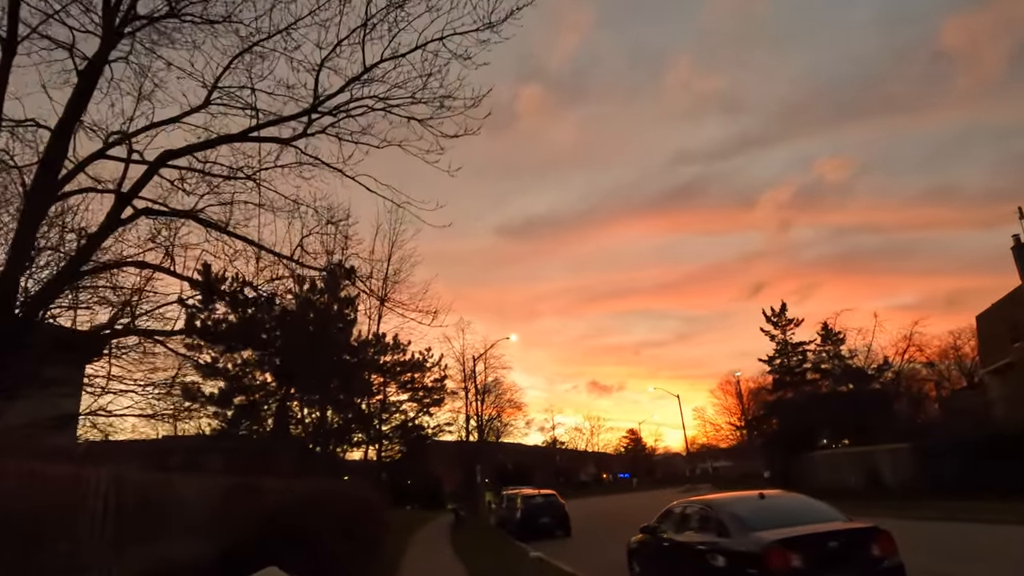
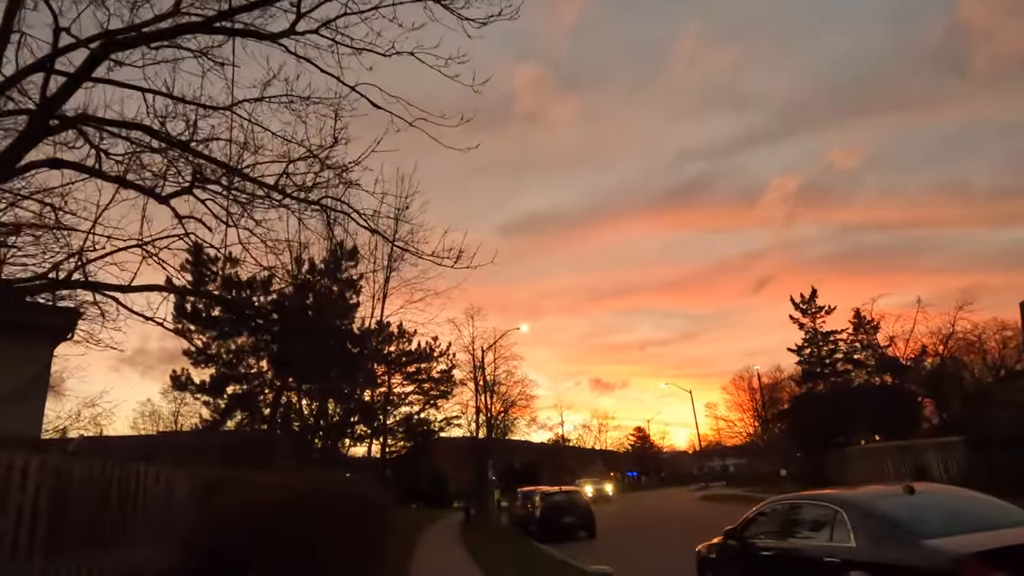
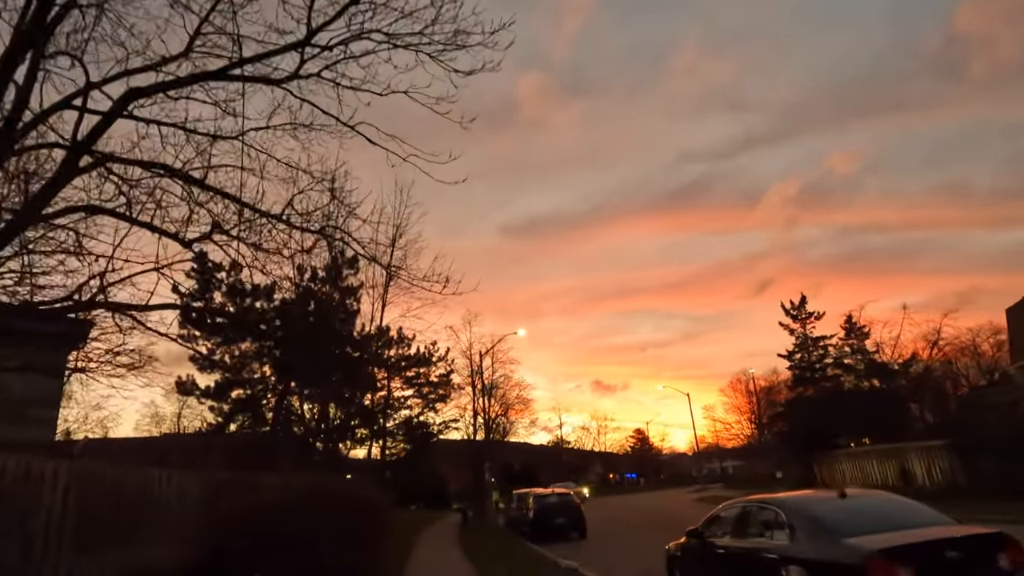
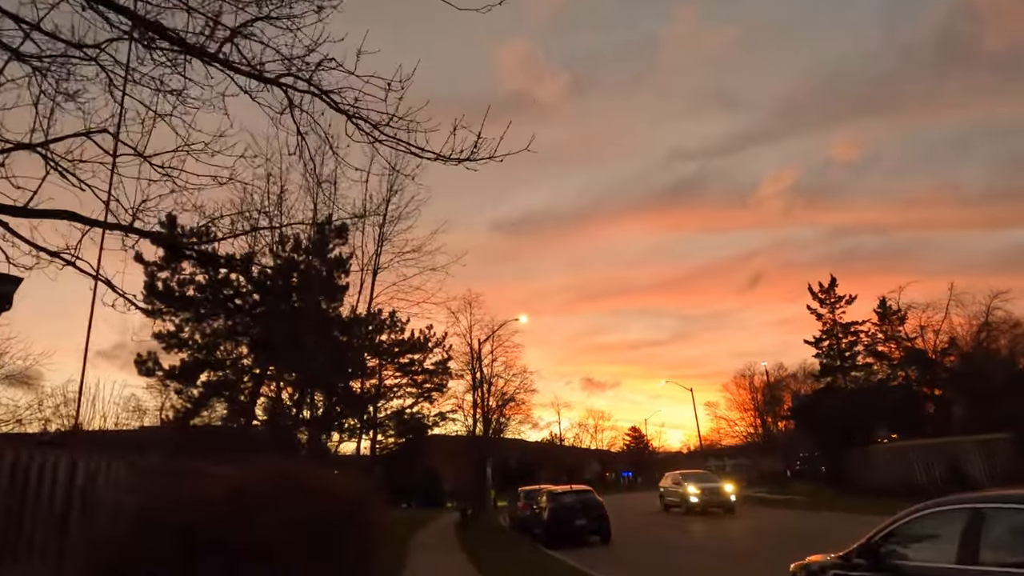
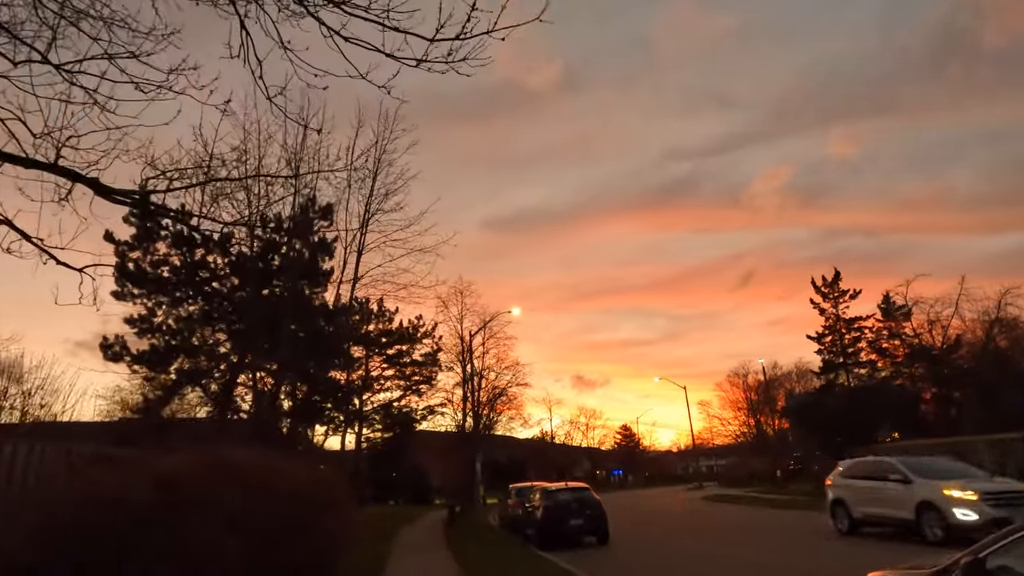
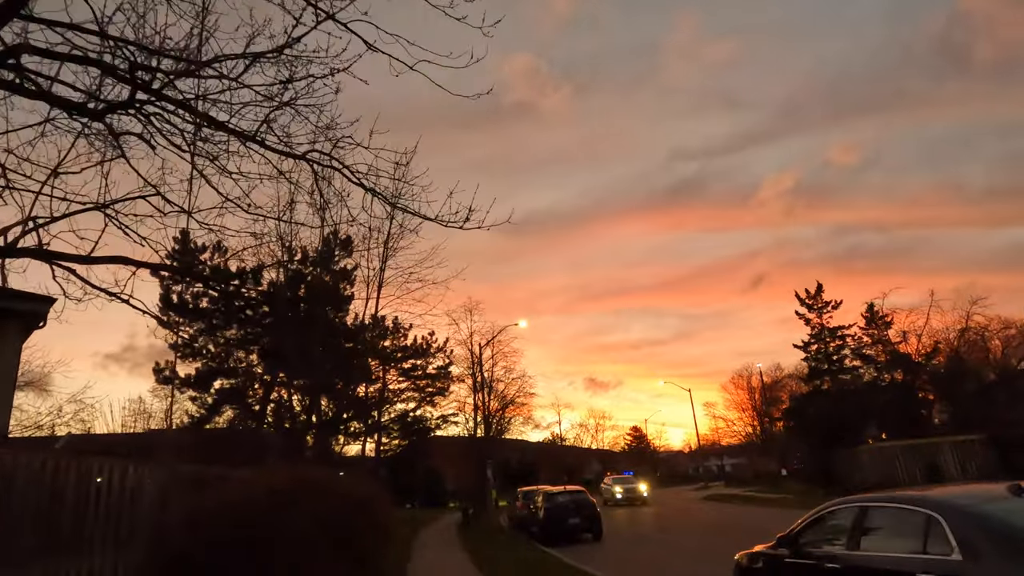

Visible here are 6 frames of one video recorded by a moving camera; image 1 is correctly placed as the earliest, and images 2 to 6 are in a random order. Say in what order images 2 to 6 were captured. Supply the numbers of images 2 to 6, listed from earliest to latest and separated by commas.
3, 2, 6, 4, 5
